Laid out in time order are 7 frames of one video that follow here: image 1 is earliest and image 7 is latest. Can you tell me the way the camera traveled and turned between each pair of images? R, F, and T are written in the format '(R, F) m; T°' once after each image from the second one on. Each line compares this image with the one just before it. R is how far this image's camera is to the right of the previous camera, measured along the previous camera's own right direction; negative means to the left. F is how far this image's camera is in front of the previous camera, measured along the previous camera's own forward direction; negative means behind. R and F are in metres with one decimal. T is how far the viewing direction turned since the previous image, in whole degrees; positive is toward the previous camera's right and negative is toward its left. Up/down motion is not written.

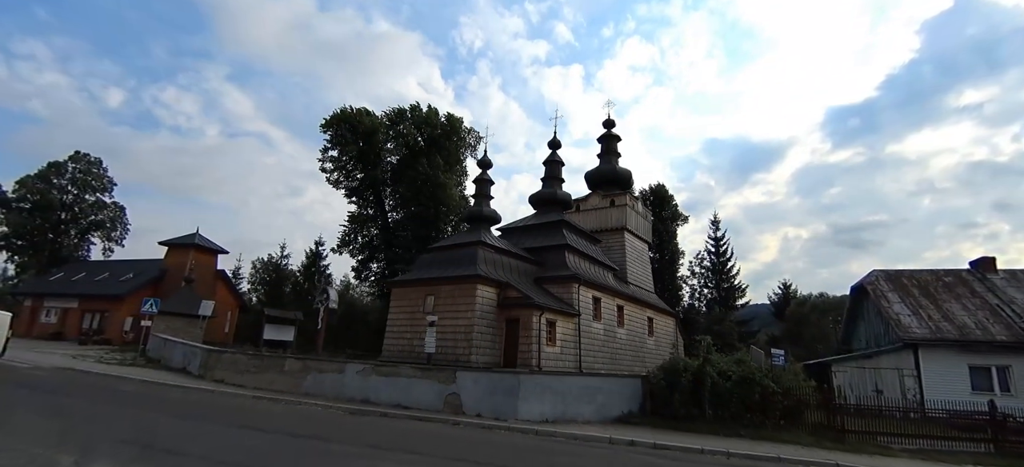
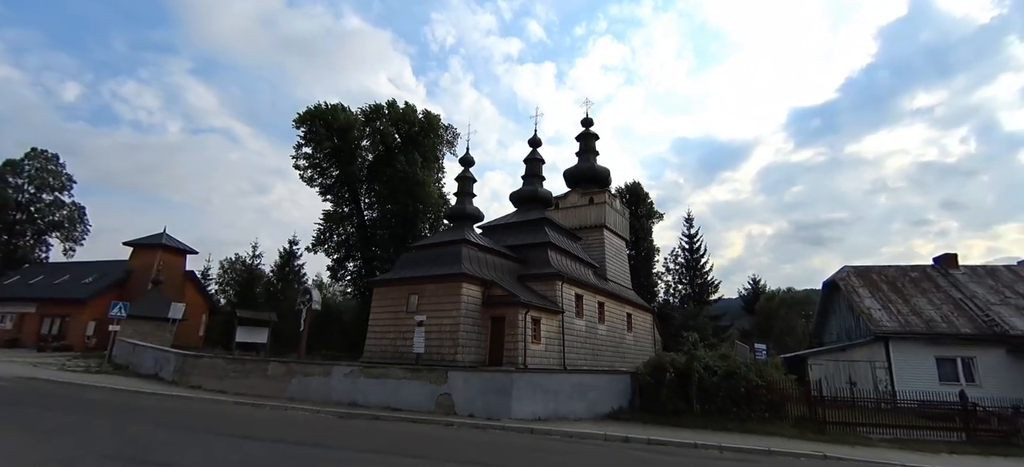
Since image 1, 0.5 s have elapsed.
(-0.5, +0.1) m; +3°
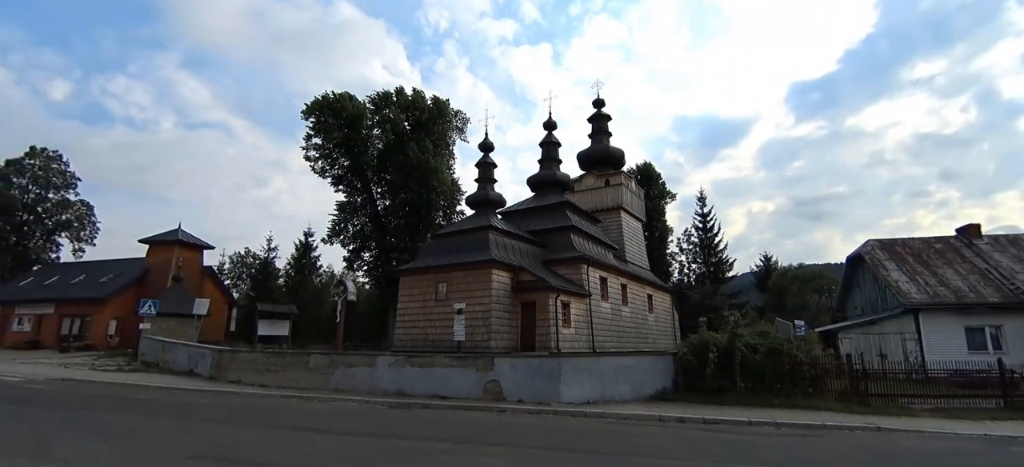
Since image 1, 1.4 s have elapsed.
(-1.2, +0.2) m; 0°
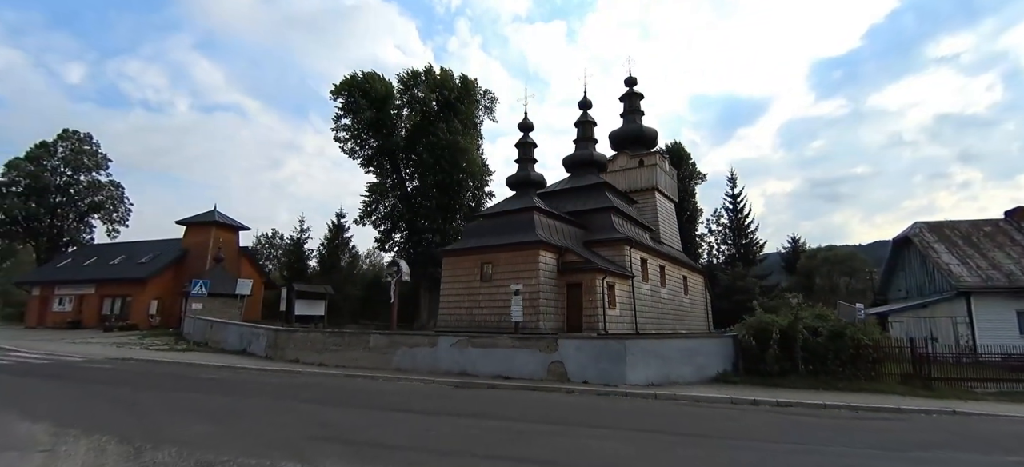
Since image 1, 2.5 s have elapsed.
(-1.4, +0.2) m; -1°
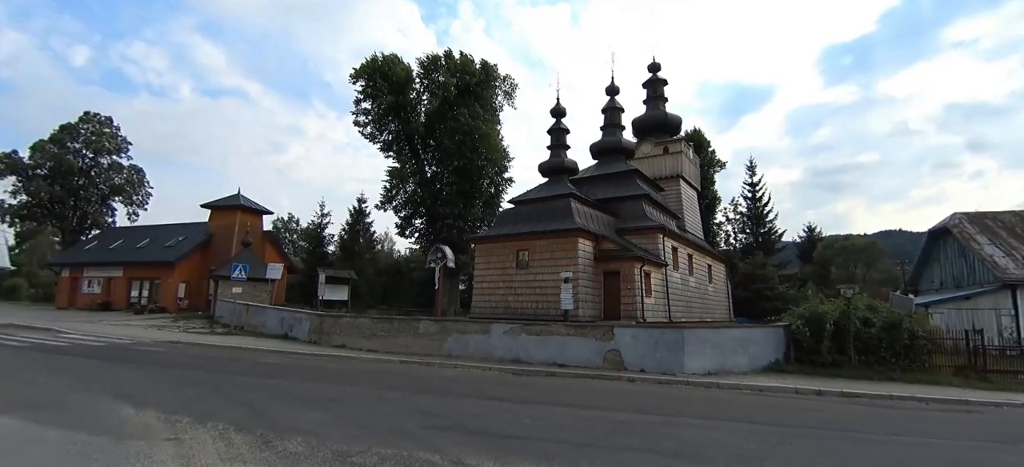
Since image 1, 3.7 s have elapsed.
(-1.5, +0.1) m; 0°
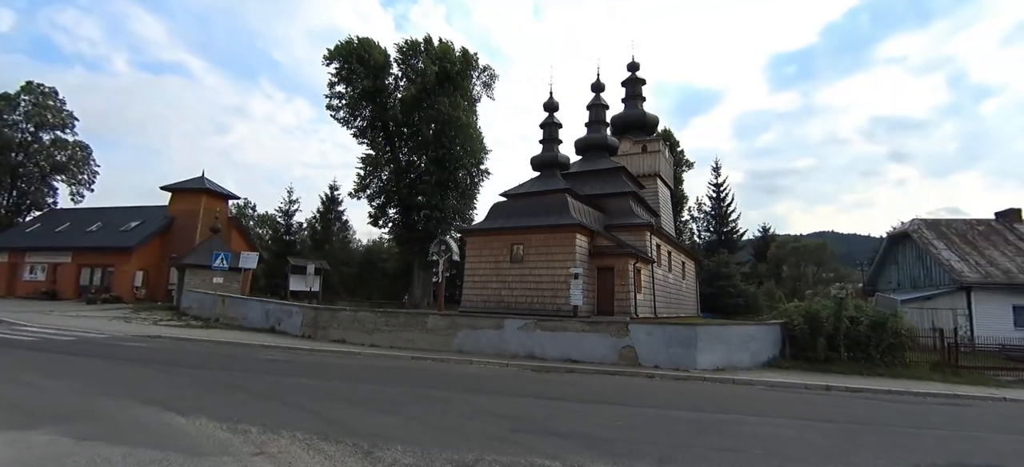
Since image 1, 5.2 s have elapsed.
(-1.8, +0.3) m; +6°
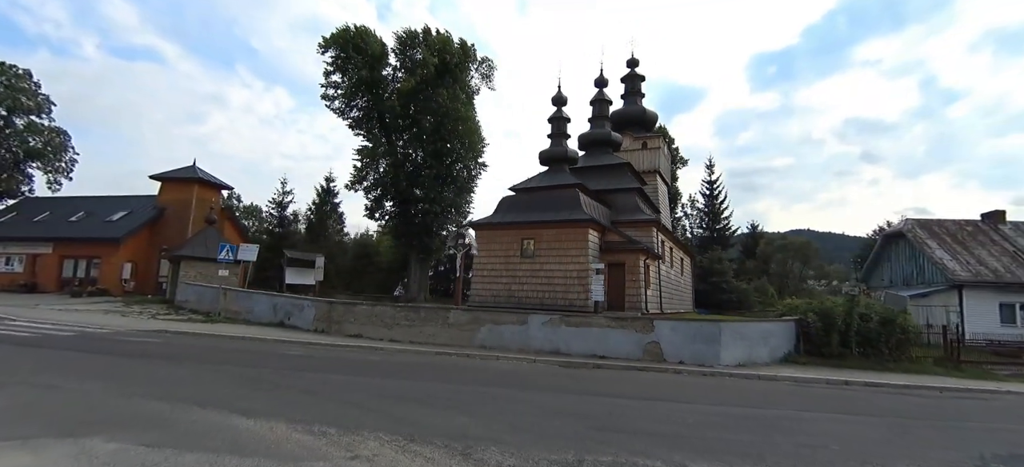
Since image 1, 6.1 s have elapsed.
(-1.2, +0.2) m; +2°
